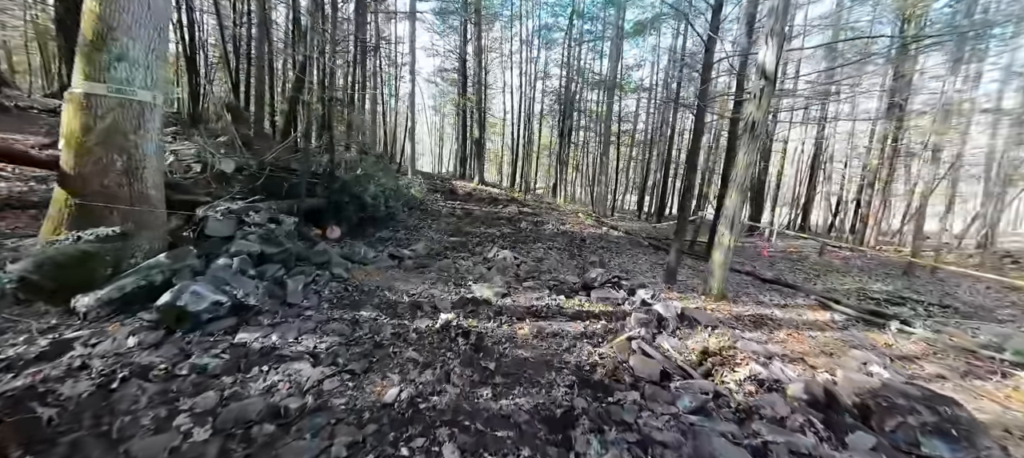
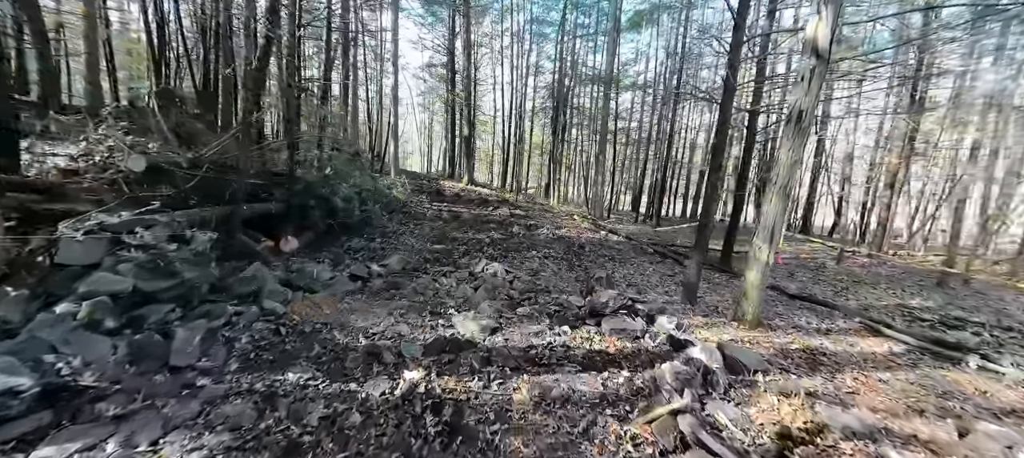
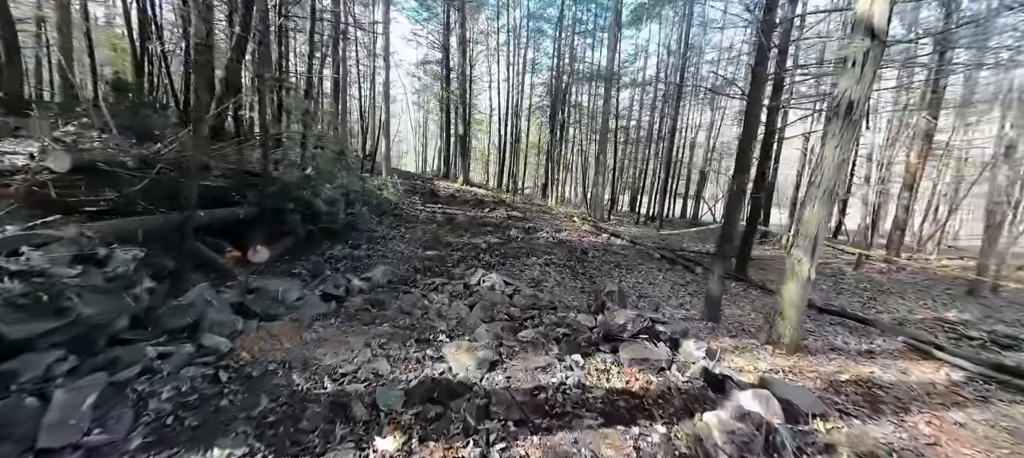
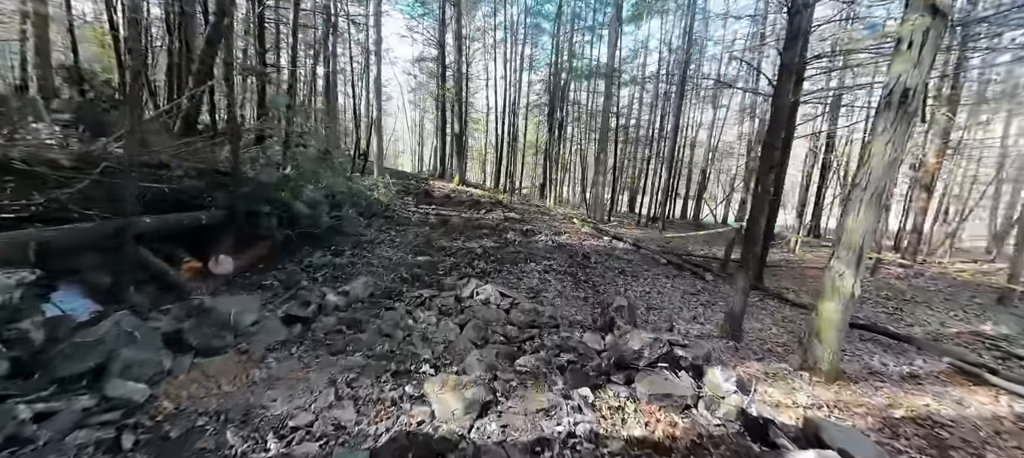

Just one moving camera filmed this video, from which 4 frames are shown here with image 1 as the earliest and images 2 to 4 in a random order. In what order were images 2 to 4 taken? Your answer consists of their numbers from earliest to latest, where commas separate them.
2, 3, 4
